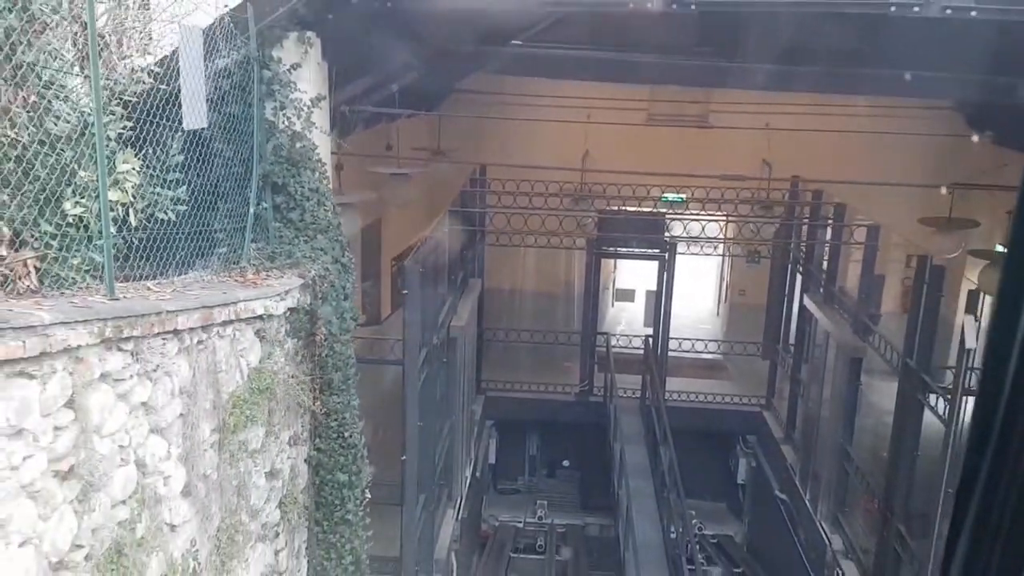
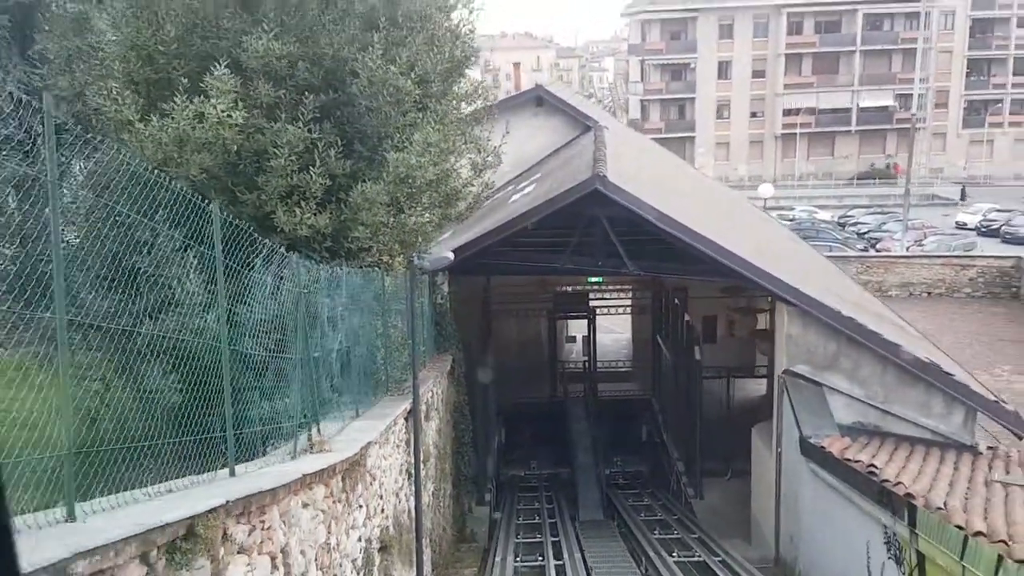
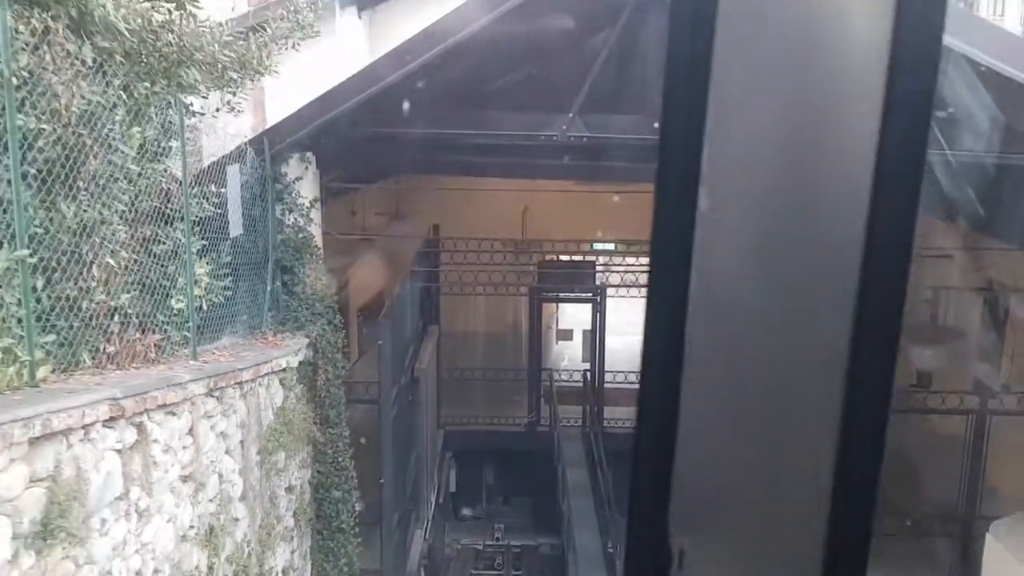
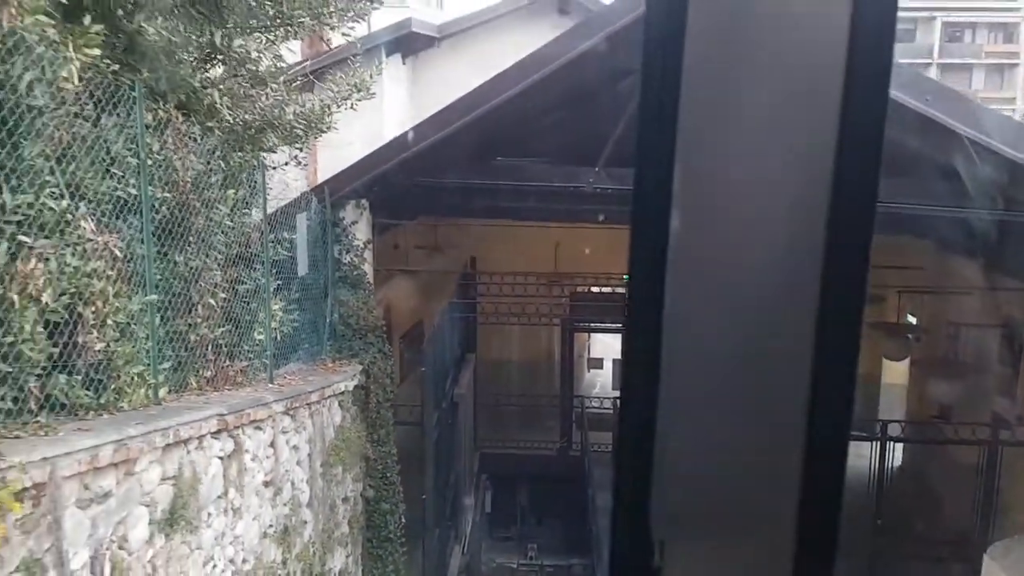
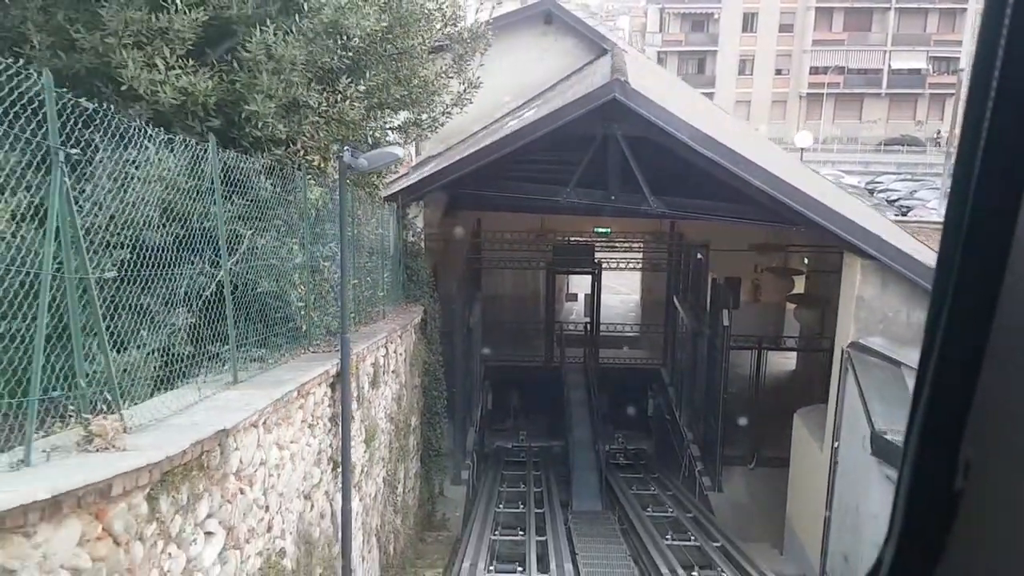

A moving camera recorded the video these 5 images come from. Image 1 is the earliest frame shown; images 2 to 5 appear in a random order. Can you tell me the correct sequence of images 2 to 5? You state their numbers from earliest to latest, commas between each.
3, 4, 5, 2
